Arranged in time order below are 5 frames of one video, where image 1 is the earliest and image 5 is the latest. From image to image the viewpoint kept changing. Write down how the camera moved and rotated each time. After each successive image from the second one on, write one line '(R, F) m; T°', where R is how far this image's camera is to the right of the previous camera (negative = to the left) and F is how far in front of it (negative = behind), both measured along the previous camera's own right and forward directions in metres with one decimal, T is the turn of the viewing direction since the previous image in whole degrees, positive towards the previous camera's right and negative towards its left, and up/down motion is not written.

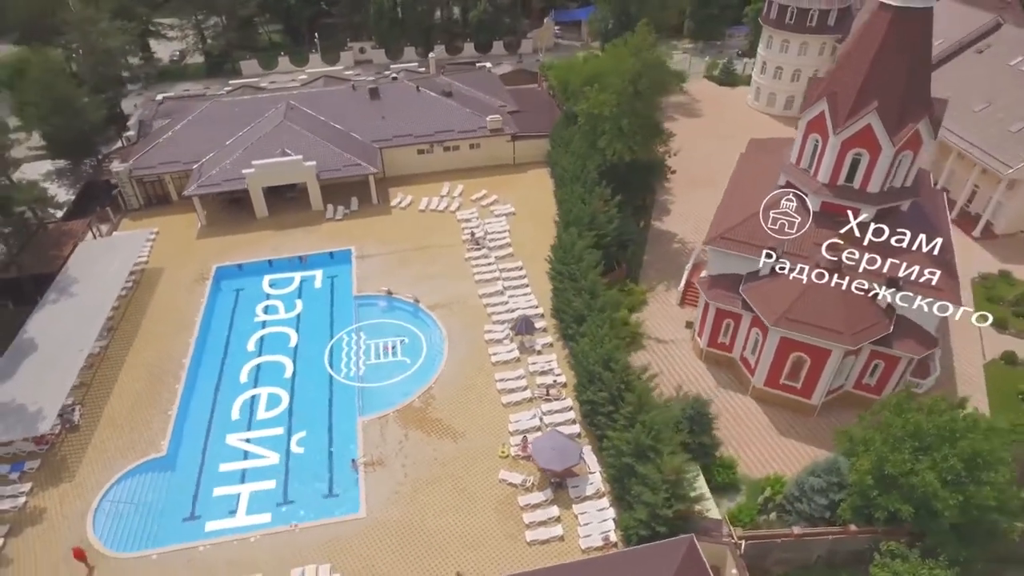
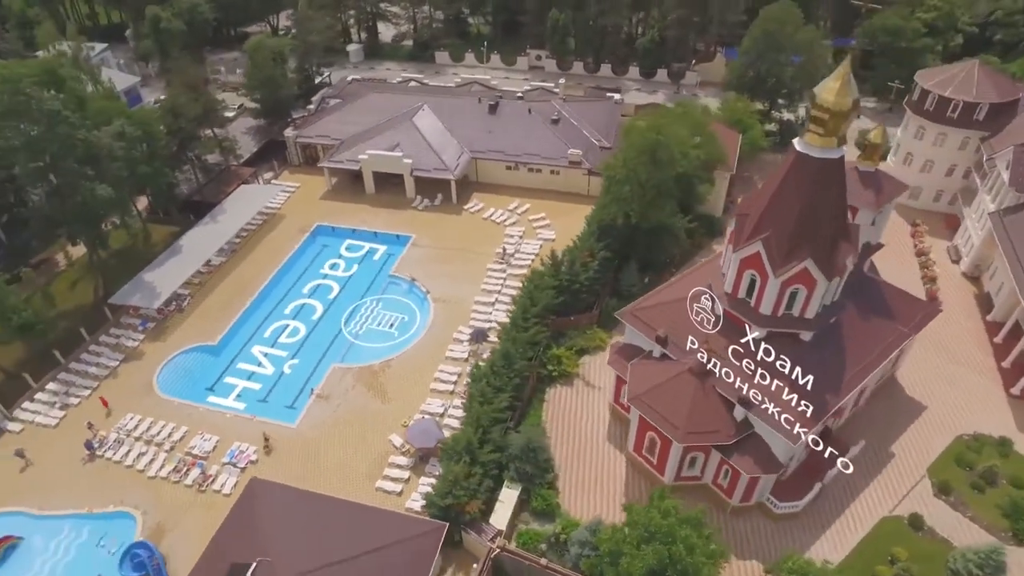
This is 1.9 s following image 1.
(+14.4, -3.9) m; -21°
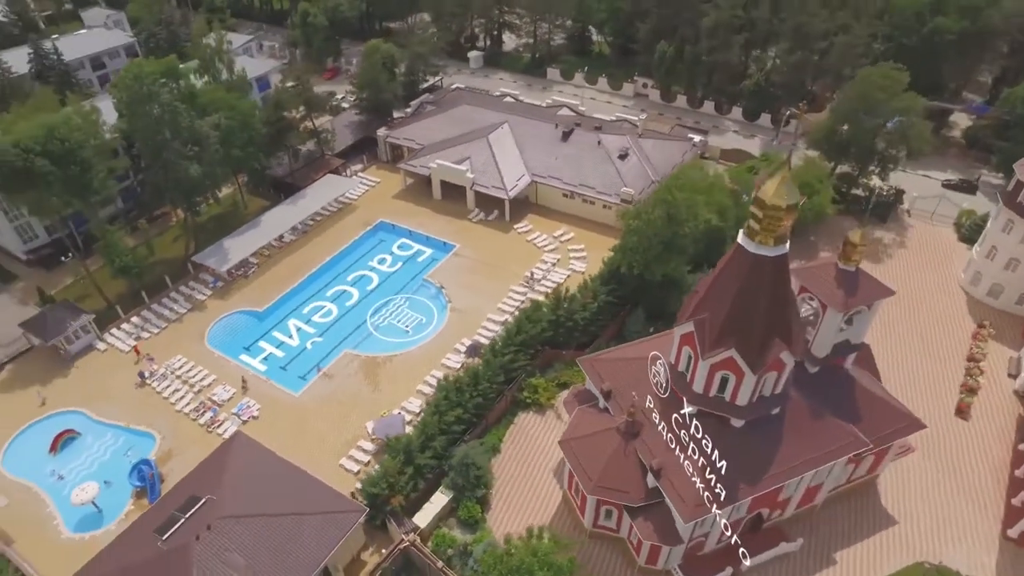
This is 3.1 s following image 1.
(+8.6, -1.7) m; -13°
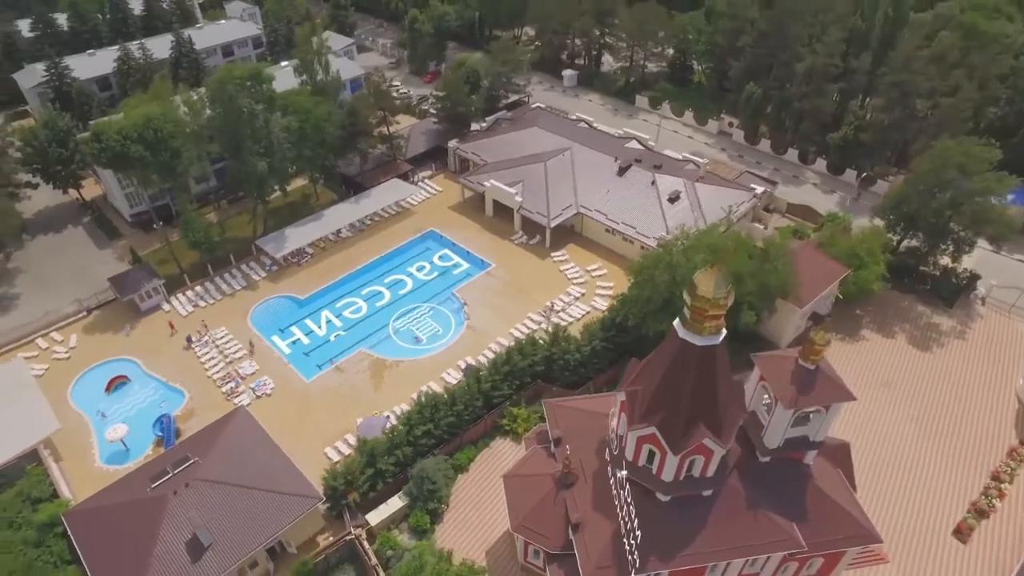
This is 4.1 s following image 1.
(+7.2, -1.1) m; -10°
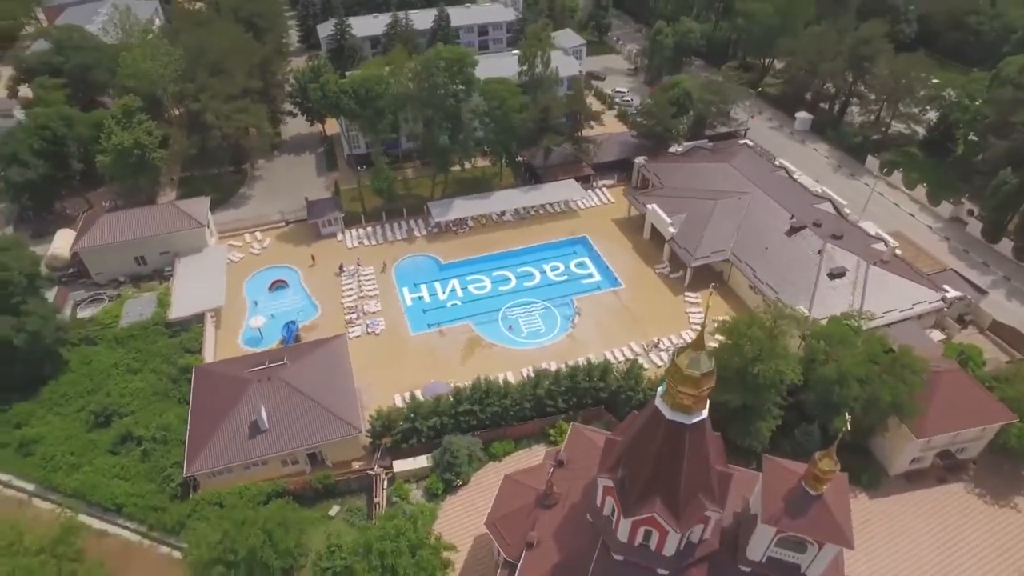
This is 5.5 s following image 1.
(+9.1, +0.4) m; -21°
